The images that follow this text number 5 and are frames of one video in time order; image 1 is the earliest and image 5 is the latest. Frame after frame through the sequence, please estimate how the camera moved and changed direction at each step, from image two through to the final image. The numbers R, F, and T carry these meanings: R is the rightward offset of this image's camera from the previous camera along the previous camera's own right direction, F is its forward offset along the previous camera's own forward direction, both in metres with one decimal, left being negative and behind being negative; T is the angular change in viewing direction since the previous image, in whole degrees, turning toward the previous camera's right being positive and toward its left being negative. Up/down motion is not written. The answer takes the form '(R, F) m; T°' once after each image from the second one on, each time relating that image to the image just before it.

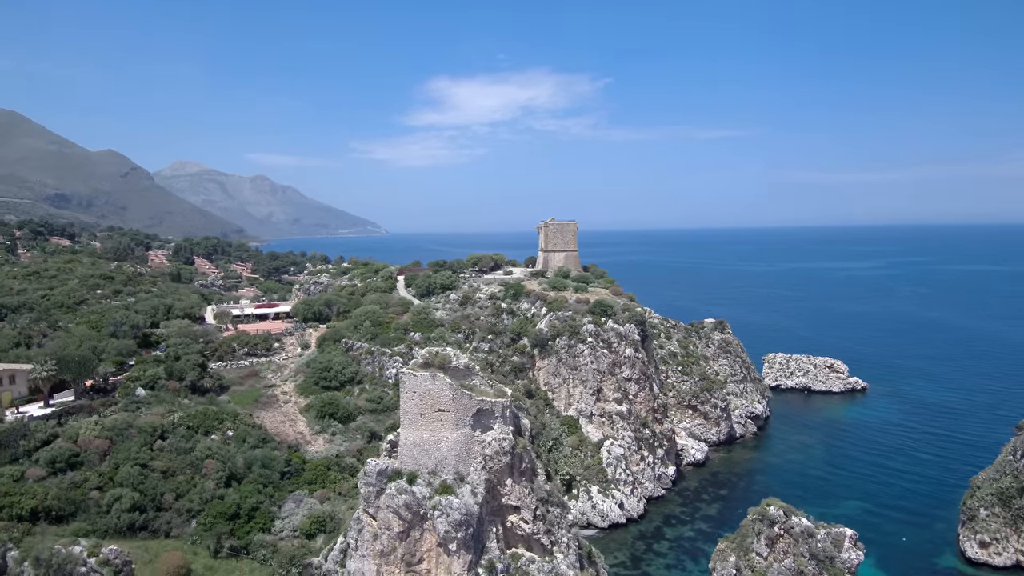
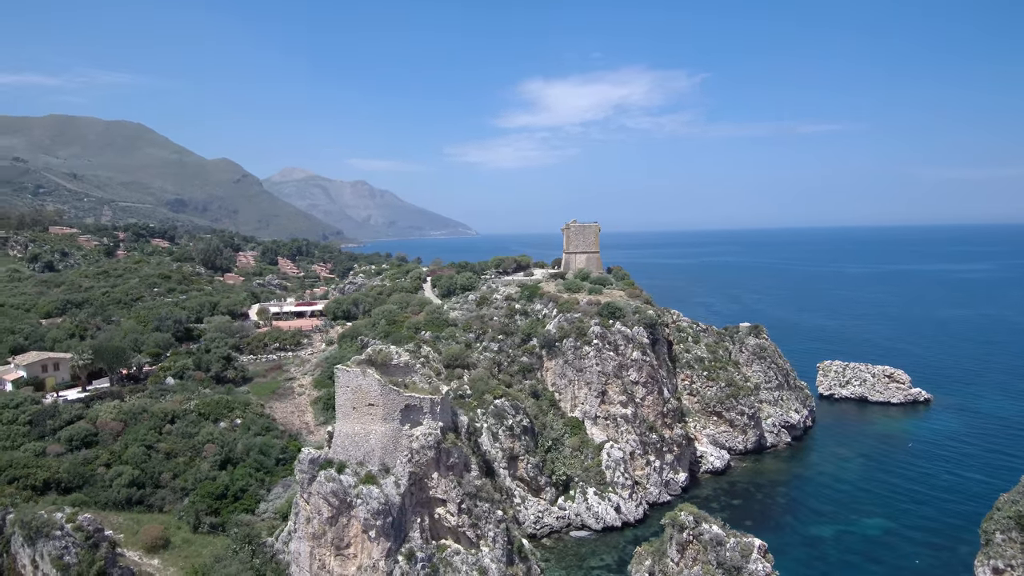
(+3.9, -0.2) m; -8°
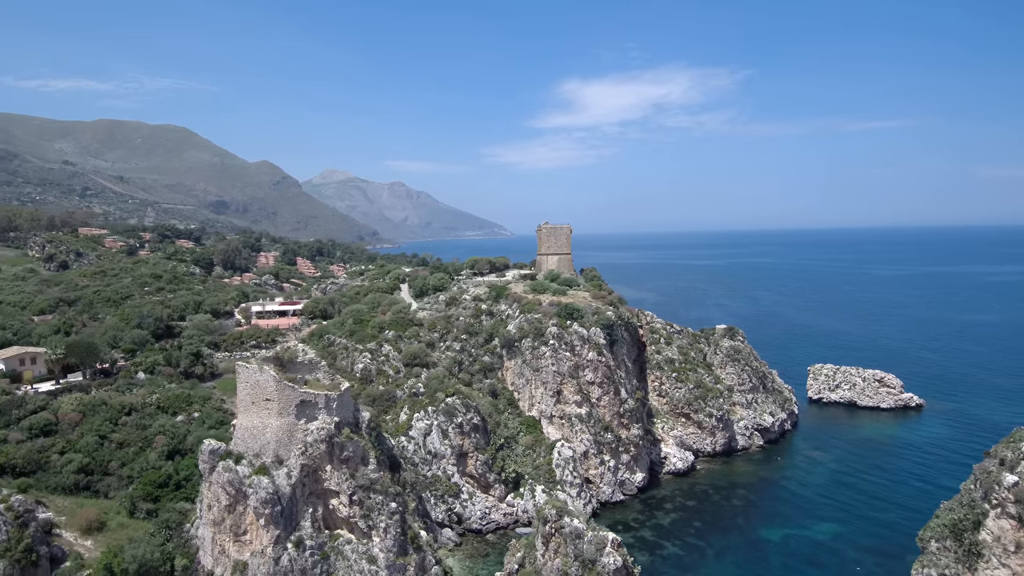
(+3.7, -0.5) m; -3°
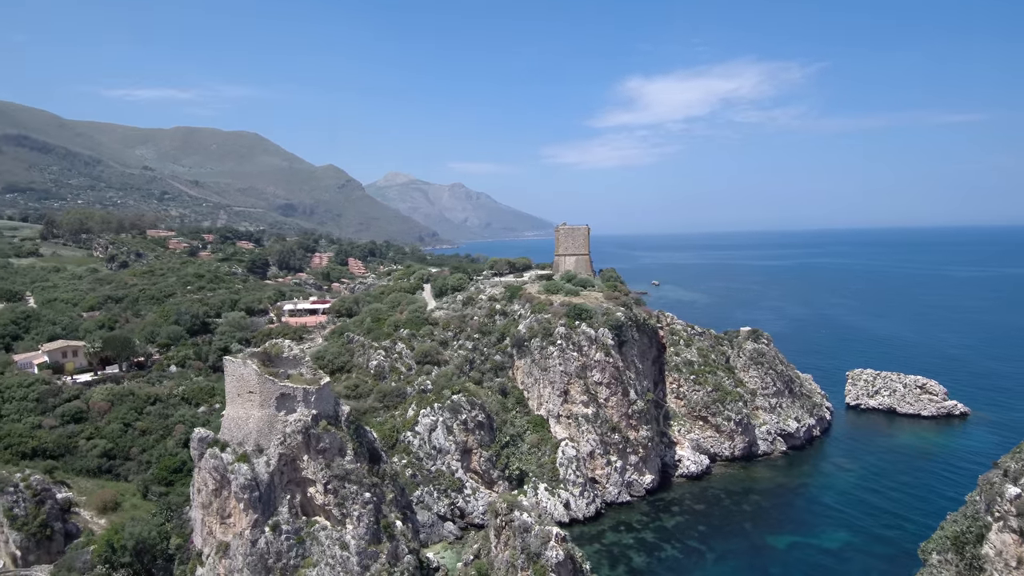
(+2.4, -0.3) m; -5°
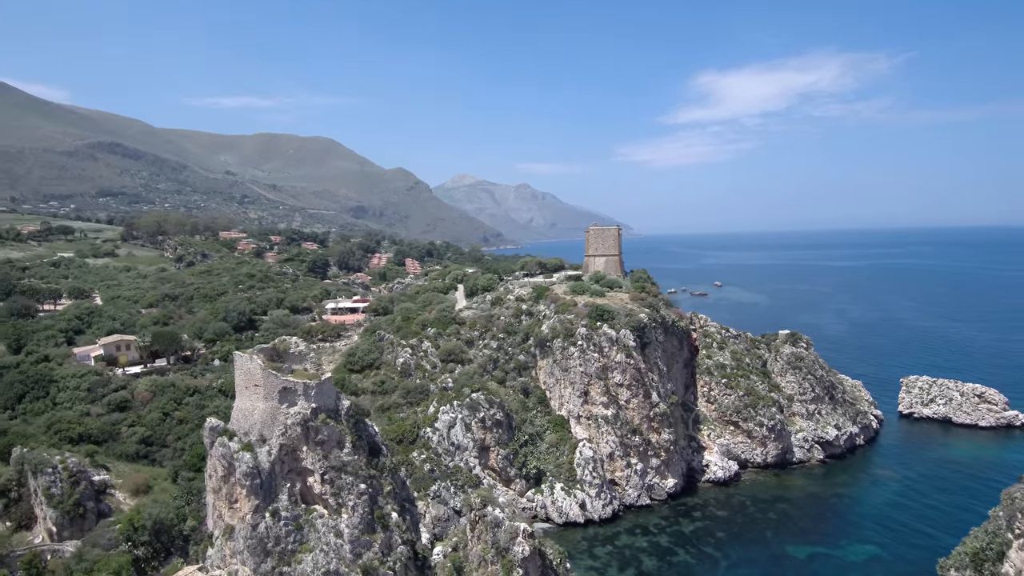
(+2.2, -0.3) m; -6°
